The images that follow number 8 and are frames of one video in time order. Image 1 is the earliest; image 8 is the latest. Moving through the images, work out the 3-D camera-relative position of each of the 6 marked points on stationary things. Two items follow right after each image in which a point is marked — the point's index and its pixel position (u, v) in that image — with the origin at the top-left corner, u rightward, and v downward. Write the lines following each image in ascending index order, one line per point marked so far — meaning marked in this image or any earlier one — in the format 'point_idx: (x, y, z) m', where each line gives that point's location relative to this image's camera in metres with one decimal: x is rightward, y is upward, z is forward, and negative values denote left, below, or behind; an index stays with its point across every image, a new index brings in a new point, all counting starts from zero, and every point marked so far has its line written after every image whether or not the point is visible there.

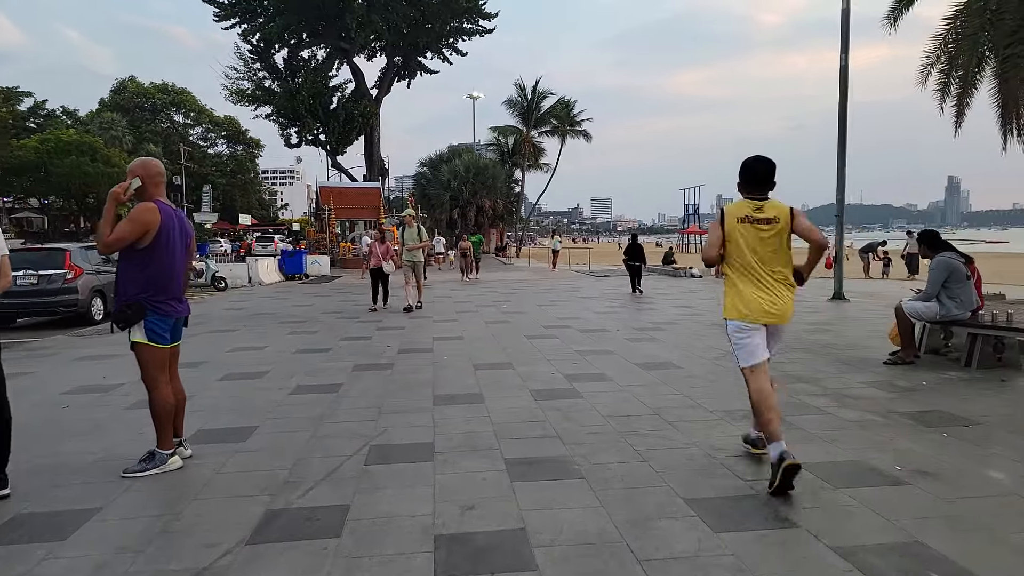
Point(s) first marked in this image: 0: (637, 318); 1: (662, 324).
0: (+2.0, -0.5, +10.8) m
1: (+2.2, -0.5, +10.2) m
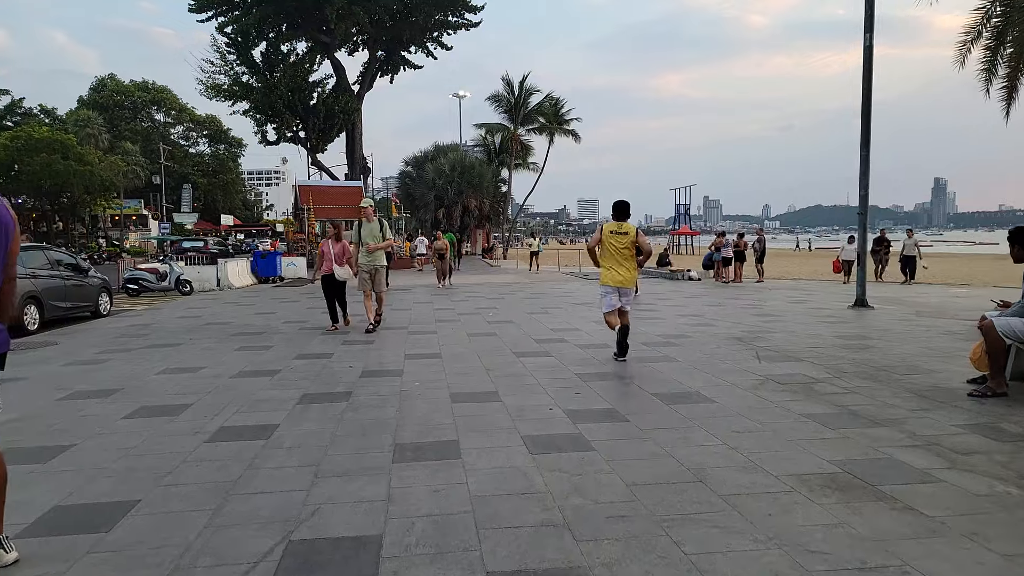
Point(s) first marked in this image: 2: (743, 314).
0: (+1.8, -0.6, +9.4) m
1: (+2.1, -0.6, +8.8) m
2: (+3.9, -0.4, +11.6) m
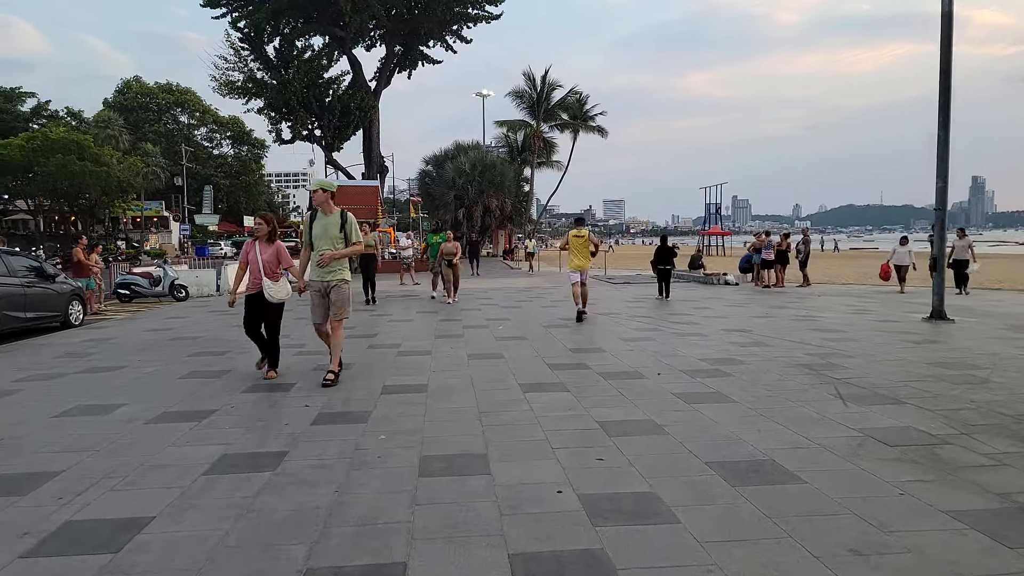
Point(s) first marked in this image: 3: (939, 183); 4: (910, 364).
0: (+1.9, -0.7, +7.7) m
1: (+2.2, -0.8, +7.1) m
2: (+4.1, -0.6, +9.8) m
3: (+6.6, +1.6, +10.6) m
4: (+4.0, -0.8, +6.9) m
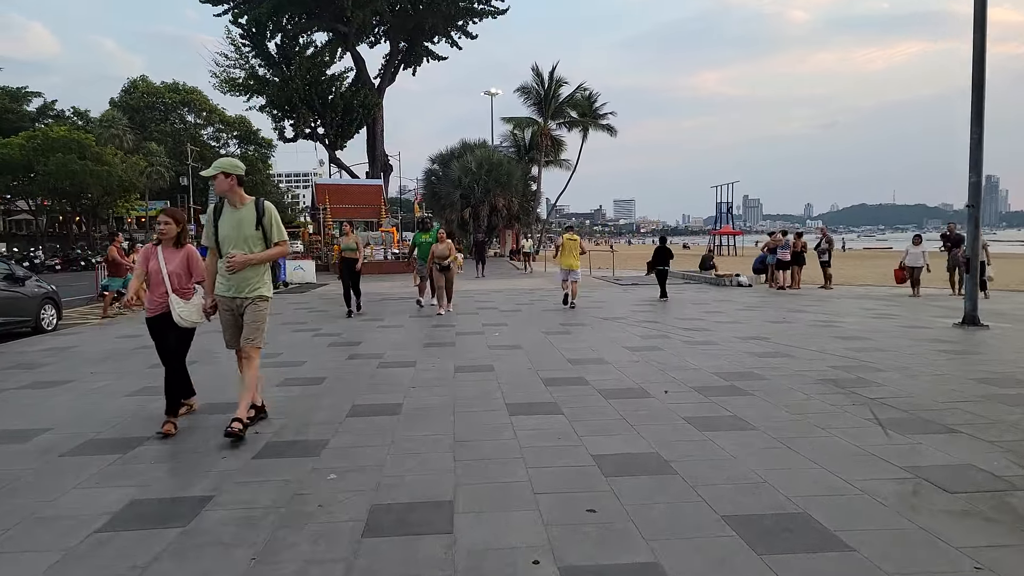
0: (+1.8, -0.8, +6.9) m
1: (+2.1, -0.8, +6.3) m
2: (+4.0, -0.6, +9.0) m
3: (+6.5, +1.6, +9.8) m
4: (+3.9, -0.8, +6.1) m
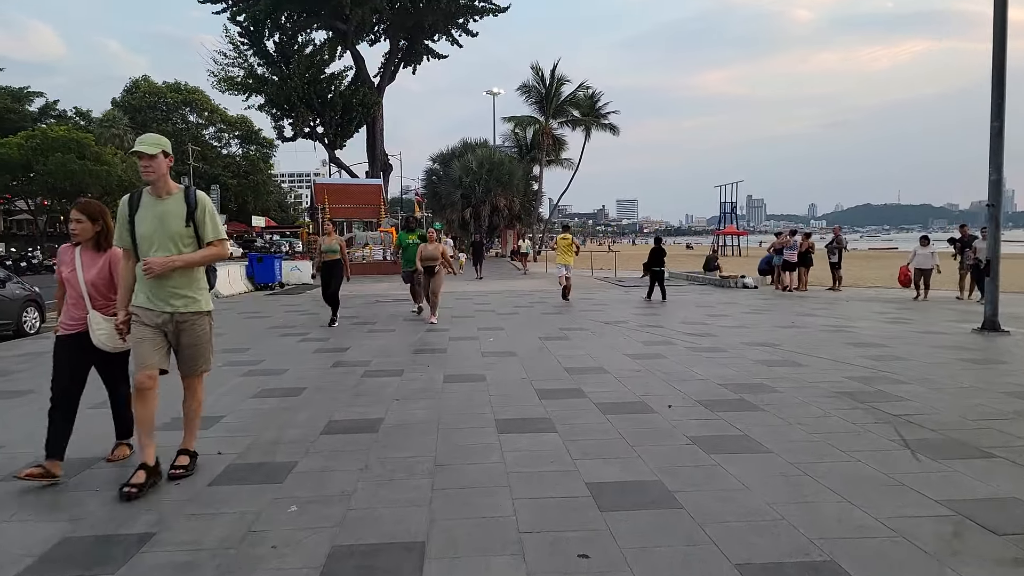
0: (+1.7, -0.8, +6.4) m
1: (+2.0, -0.9, +5.8) m
2: (+3.9, -0.7, +8.5) m
3: (+6.5, +1.5, +9.3) m
4: (+3.8, -0.9, +5.6) m
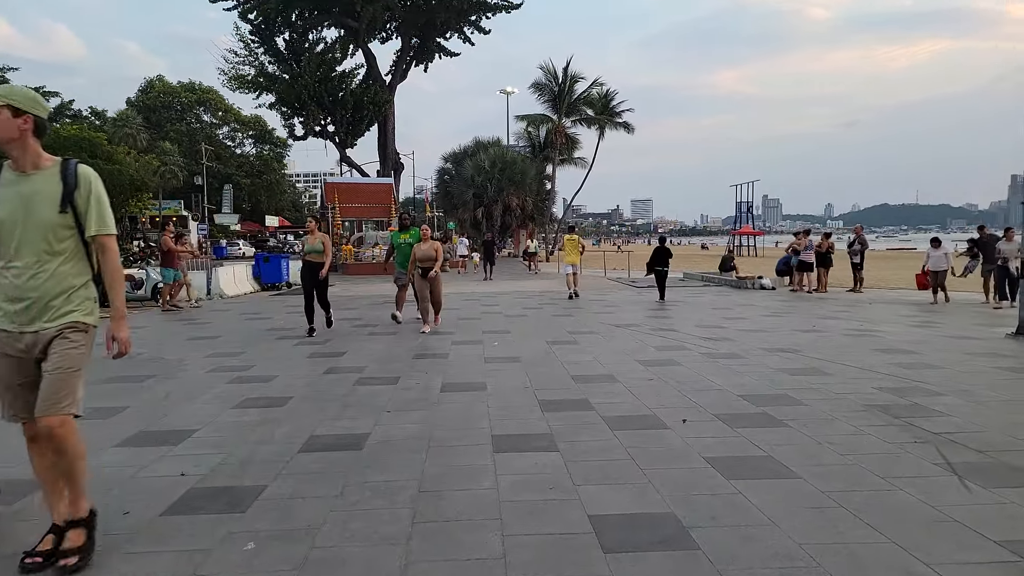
0: (+1.8, -0.8, +5.9) m
1: (+2.0, -0.9, +5.3) m
2: (+4.0, -0.7, +8.0) m
3: (+6.5, +1.5, +8.7) m
4: (+3.8, -0.9, +5.1) m
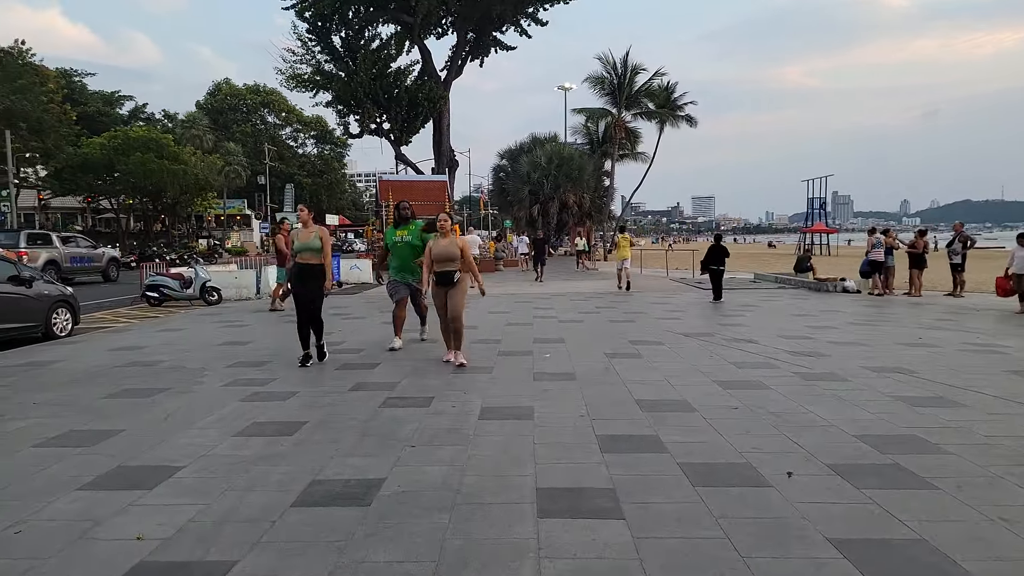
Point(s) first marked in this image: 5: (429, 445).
0: (+2.1, -0.9, +4.8) m
1: (+2.3, -1.0, +4.1) m
2: (+4.5, -0.8, +6.6) m
3: (+7.1, +1.4, +7.1) m
4: (+4.1, -1.0, +3.8) m
5: (-0.5, -1.0, +4.4) m
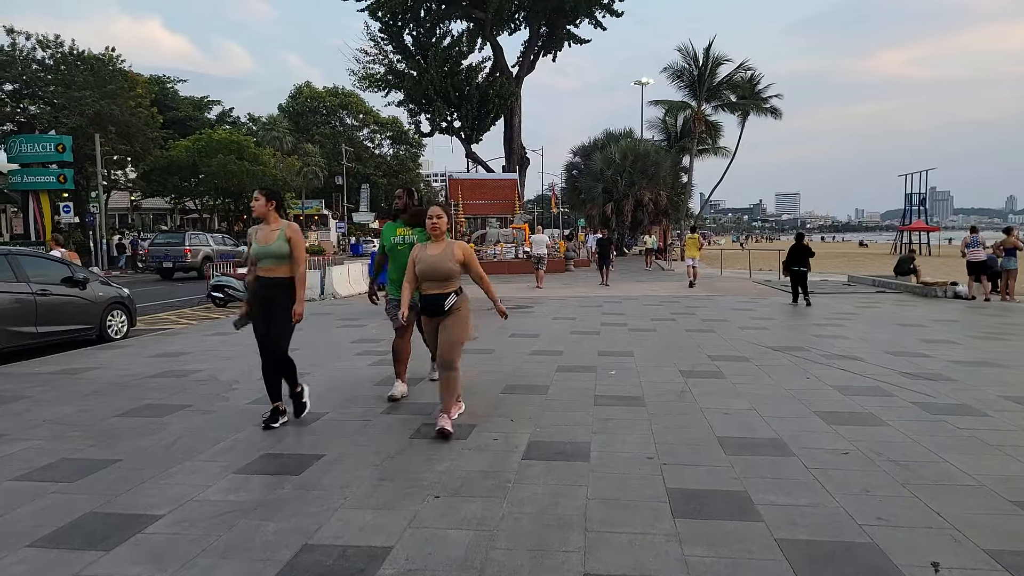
0: (+2.4, -1.0, +3.6) m
1: (+2.5, -1.0, +3.0) m
2: (+5.0, -0.9, +5.2) m
3: (+7.6, +1.3, +5.4) m
4: (+4.3, -1.1, +2.4) m
5: (-0.3, -1.1, +3.6) m
